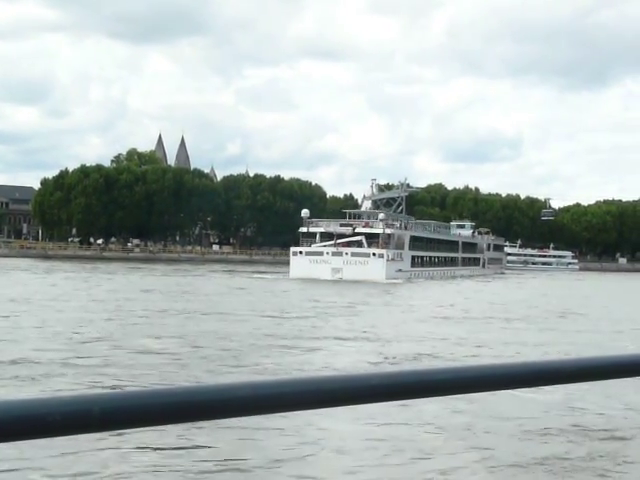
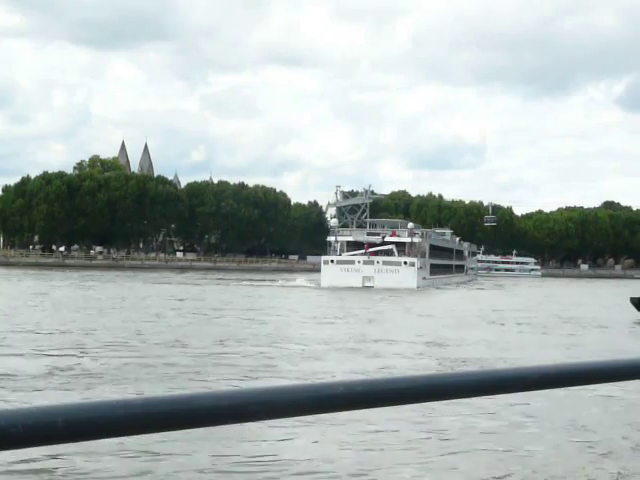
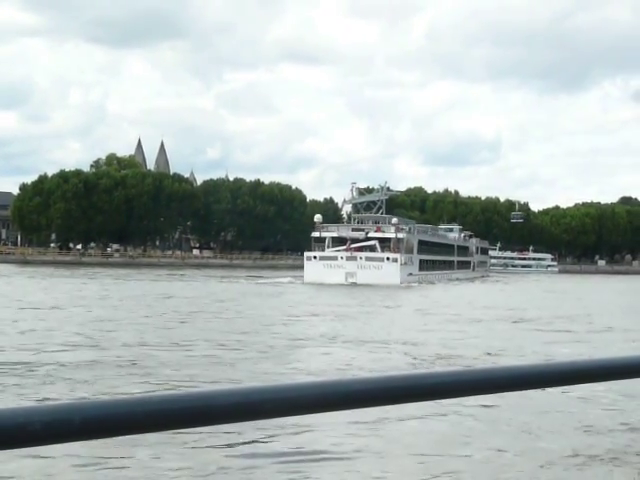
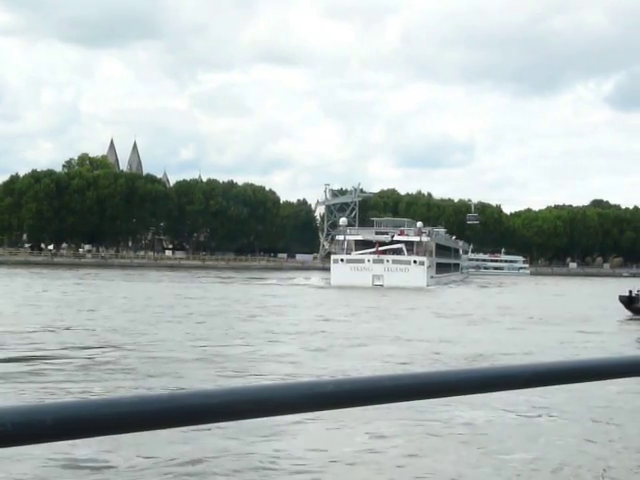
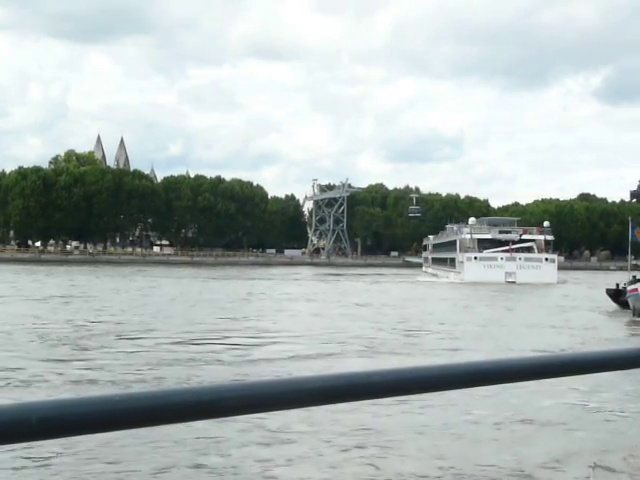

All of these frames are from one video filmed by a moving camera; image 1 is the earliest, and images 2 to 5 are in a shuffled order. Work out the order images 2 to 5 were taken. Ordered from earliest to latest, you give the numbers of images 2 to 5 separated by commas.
3, 2, 4, 5
